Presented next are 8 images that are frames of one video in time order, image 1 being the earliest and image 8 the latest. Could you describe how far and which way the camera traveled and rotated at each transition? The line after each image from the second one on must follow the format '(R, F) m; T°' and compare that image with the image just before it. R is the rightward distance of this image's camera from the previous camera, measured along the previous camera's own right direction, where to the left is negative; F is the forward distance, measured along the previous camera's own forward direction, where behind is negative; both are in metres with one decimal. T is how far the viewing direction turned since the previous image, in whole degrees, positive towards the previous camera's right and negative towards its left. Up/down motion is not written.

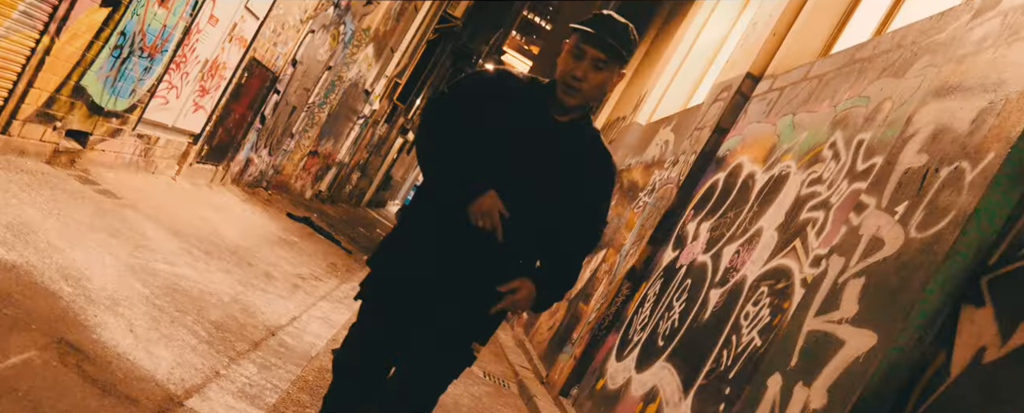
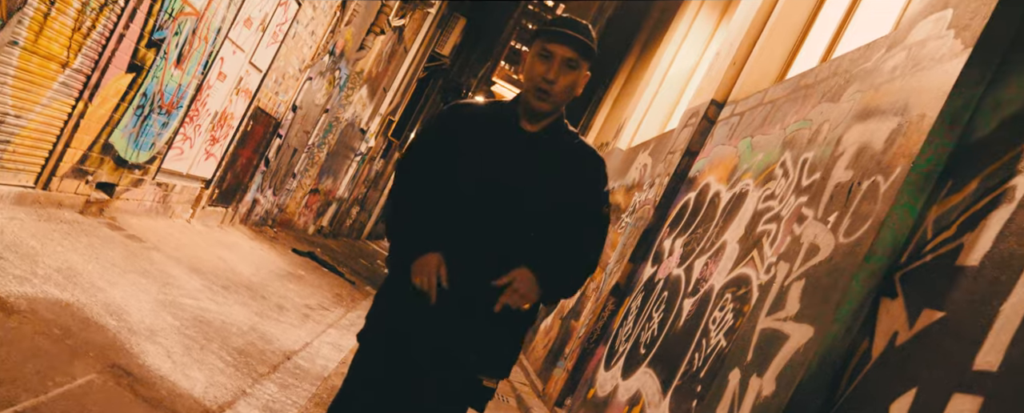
(+0.1, -0.7) m; 0°
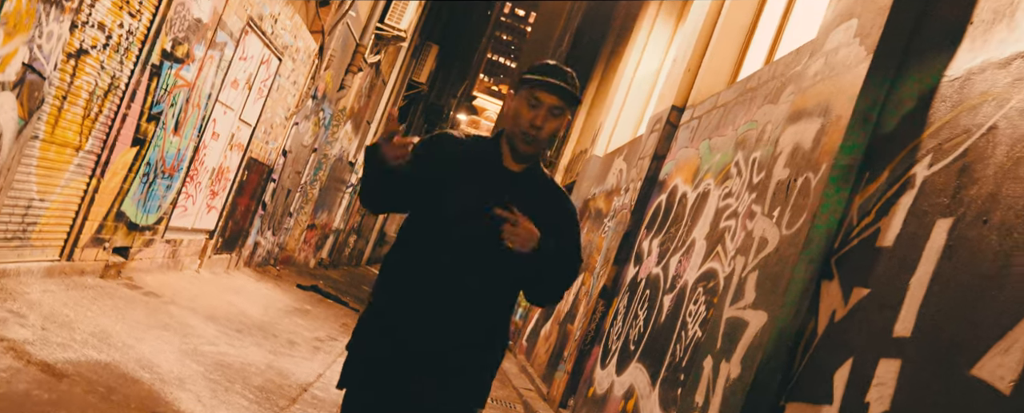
(+0.1, -0.6) m; 0°
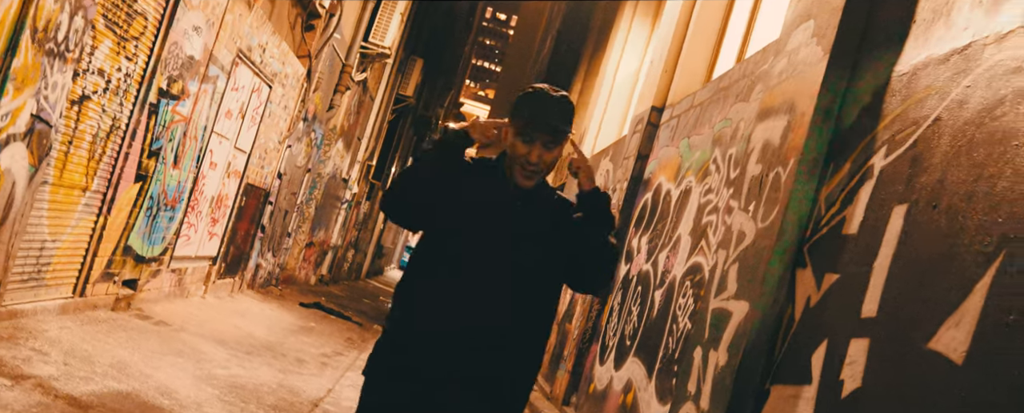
(0.0, -0.3) m; 0°
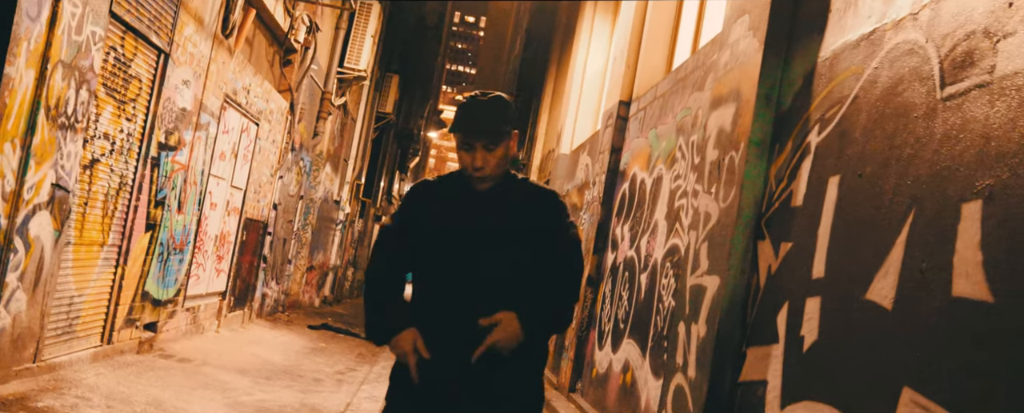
(+0.1, -0.6) m; +1°
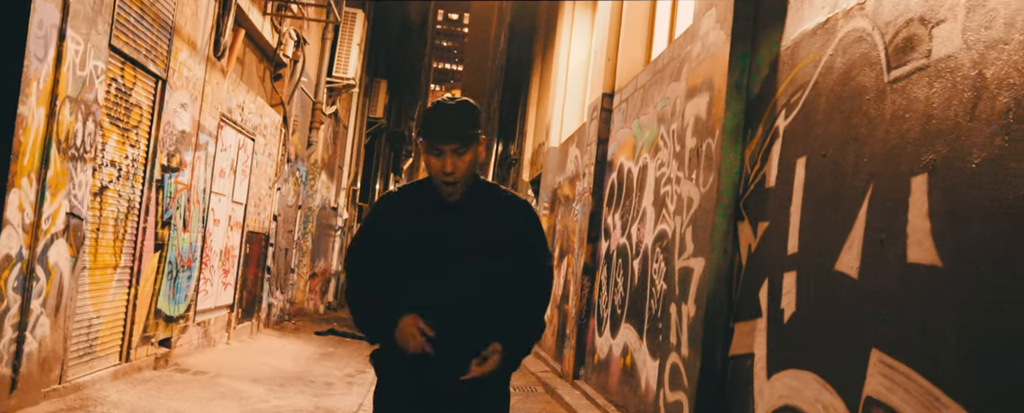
(0.0, -0.3) m; 0°
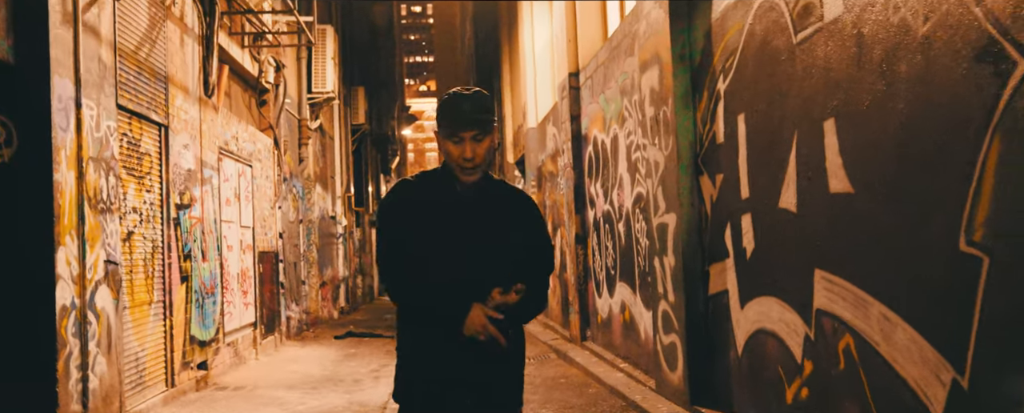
(0.0, -0.7) m; 0°
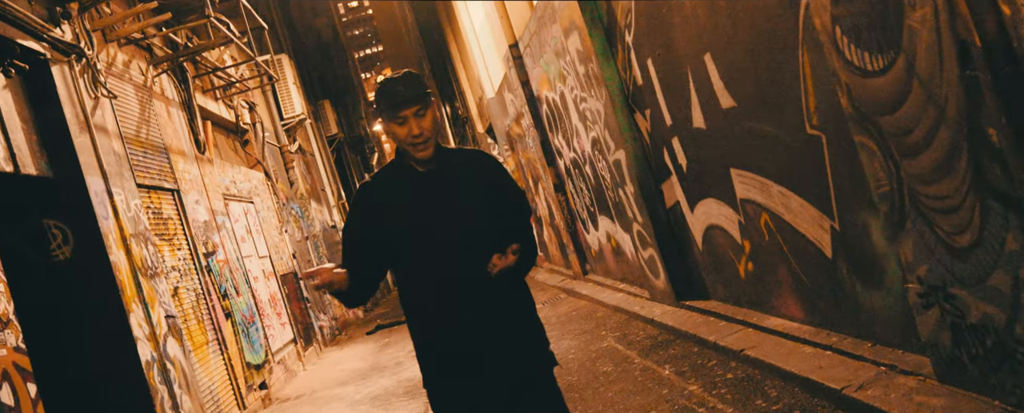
(+0.1, -1.2) m; 0°
